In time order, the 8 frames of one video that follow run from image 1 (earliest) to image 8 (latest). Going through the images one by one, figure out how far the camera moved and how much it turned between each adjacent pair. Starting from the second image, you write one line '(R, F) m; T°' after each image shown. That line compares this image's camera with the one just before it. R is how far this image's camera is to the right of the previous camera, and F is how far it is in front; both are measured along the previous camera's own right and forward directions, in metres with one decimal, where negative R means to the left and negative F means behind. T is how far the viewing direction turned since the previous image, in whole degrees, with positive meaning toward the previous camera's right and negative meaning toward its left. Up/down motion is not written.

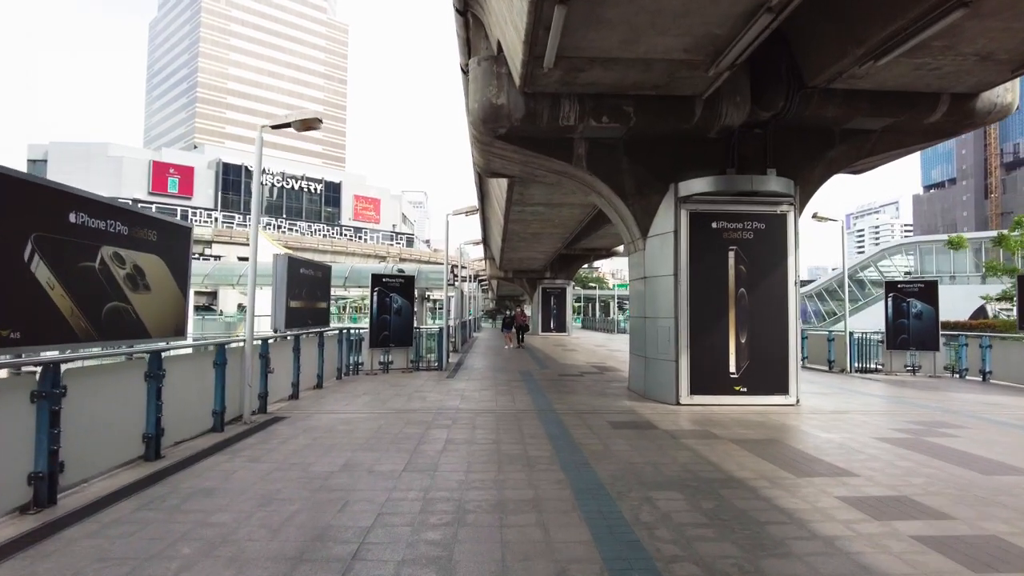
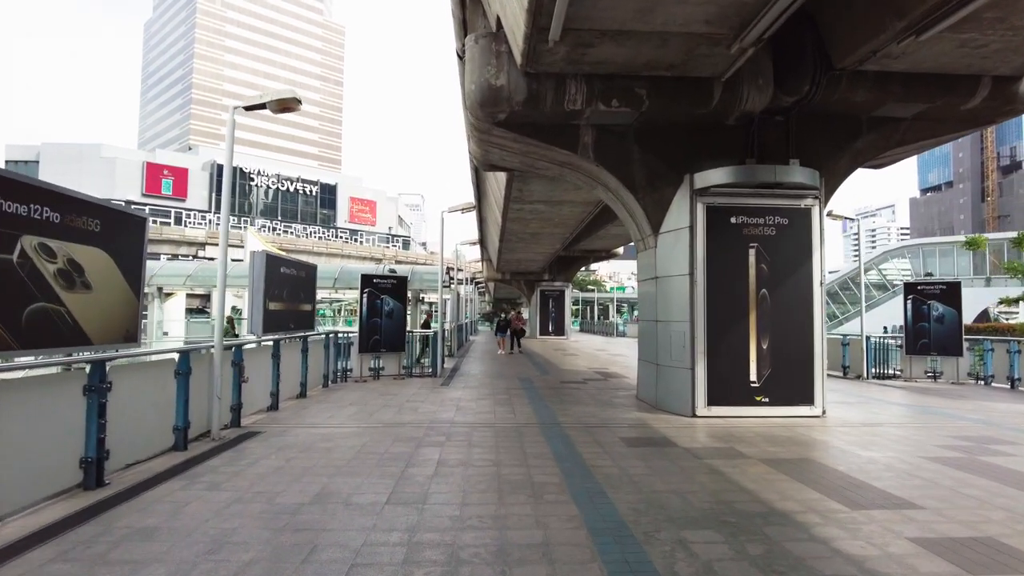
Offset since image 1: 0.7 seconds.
(-0.1, +0.9) m; 0°
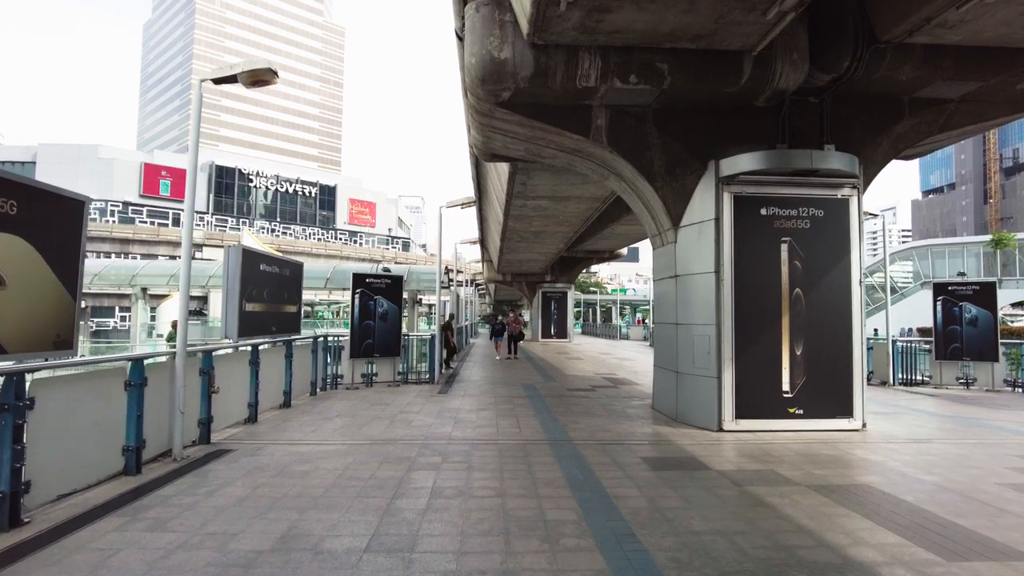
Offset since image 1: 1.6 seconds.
(-0.1, +1.0) m; 0°
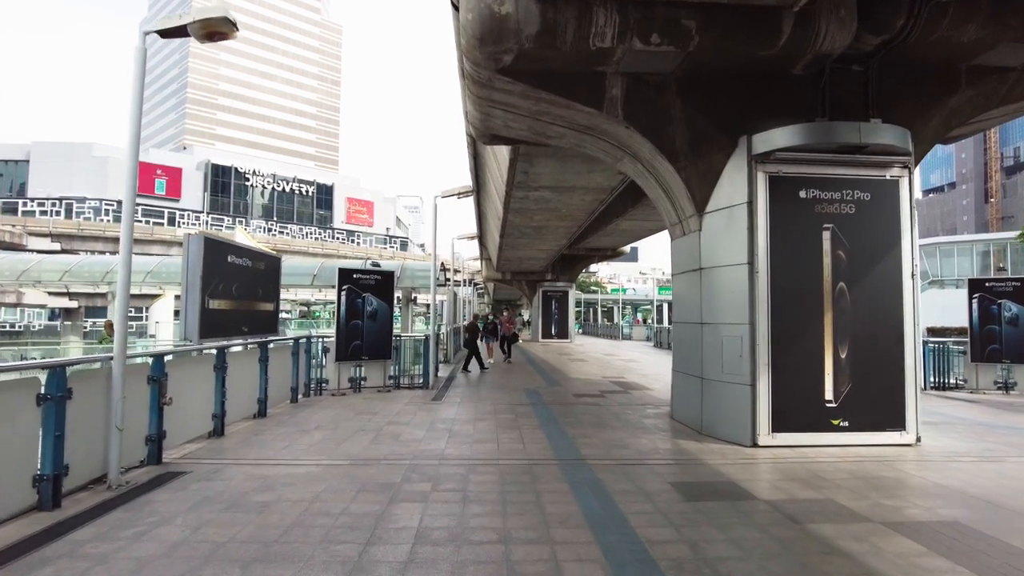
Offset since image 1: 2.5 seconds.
(0.0, +1.1) m; 0°
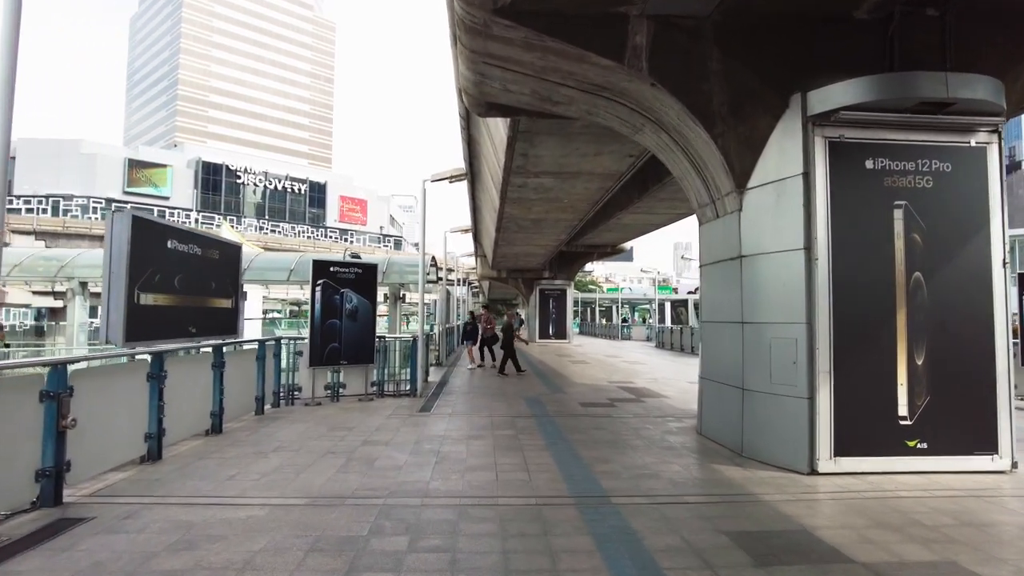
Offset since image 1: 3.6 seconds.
(-0.1, +1.4) m; 0°
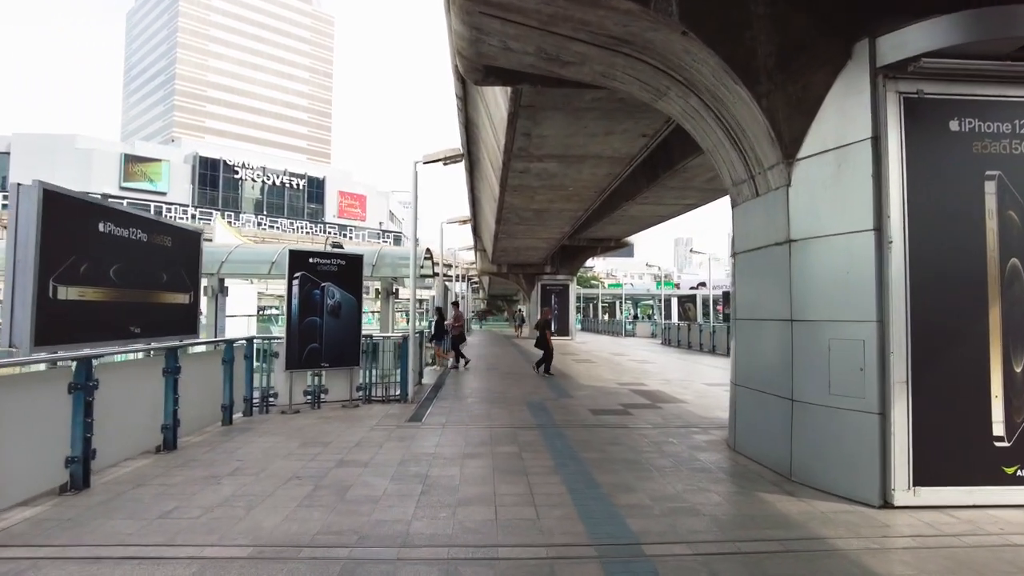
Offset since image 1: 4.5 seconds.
(0.0, +1.2) m; 0°
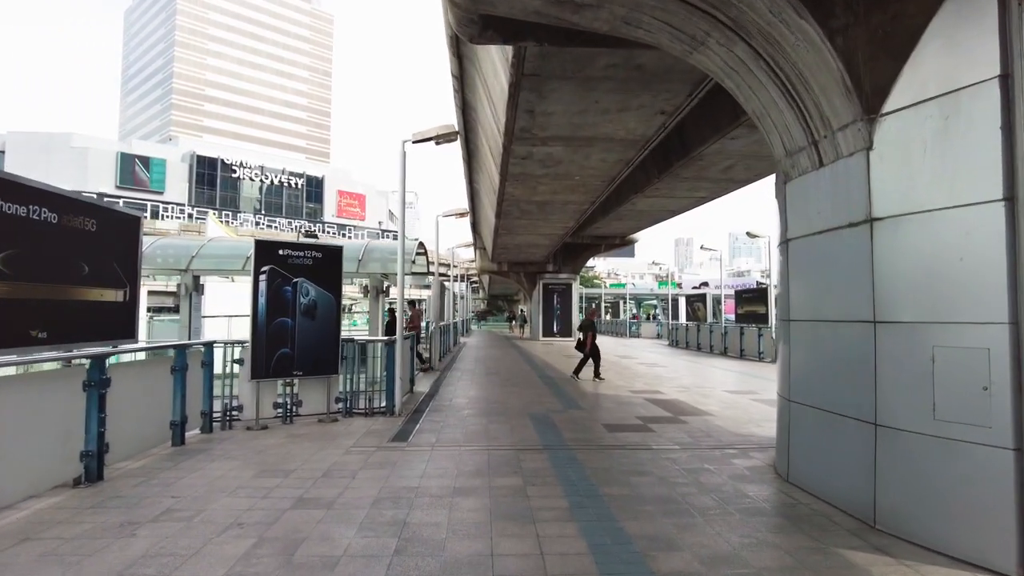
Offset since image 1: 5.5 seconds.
(0.0, +1.3) m; 0°
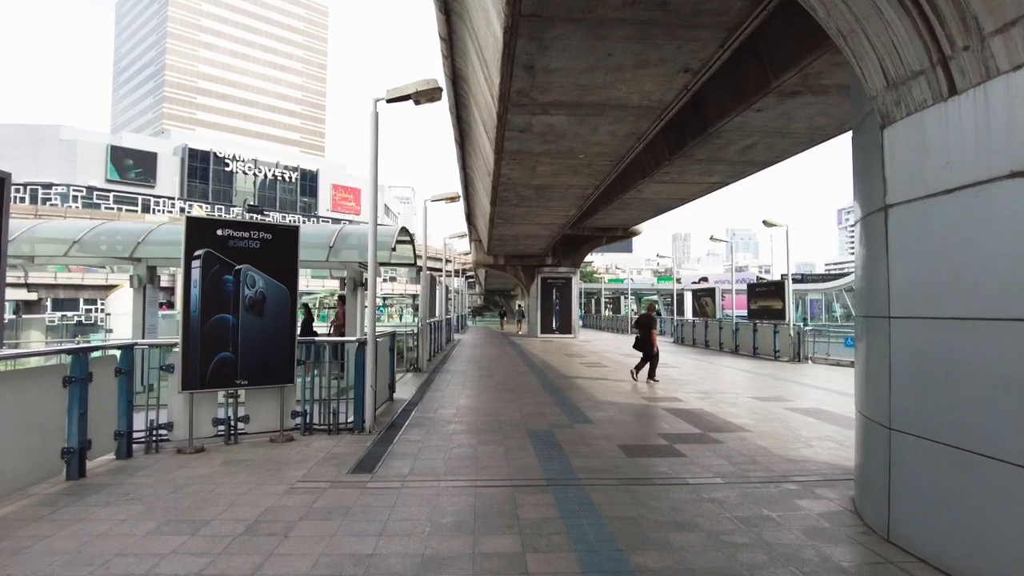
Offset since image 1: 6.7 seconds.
(0.0, +1.6) m; 0°
